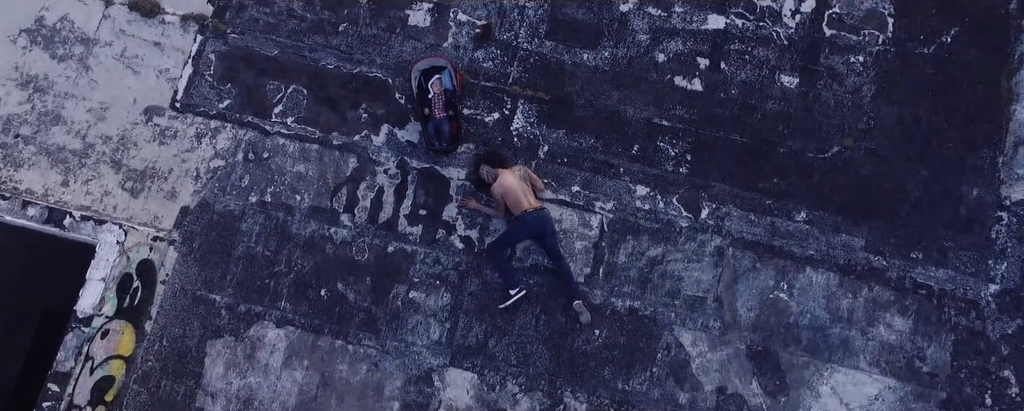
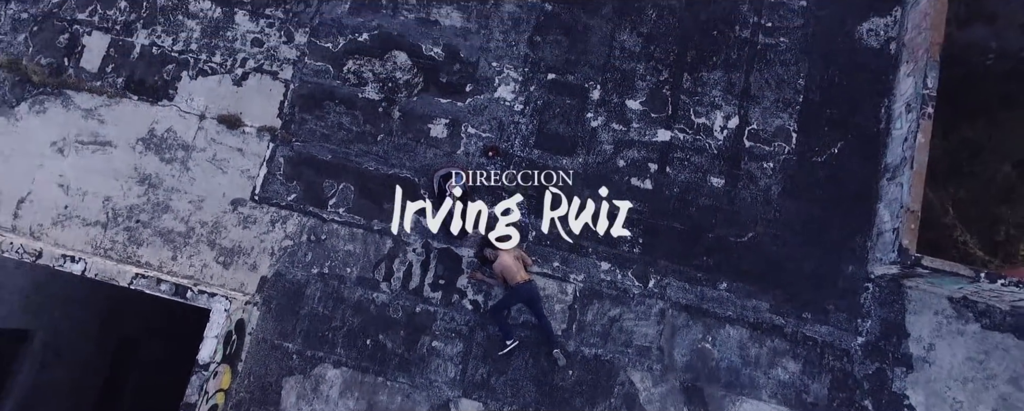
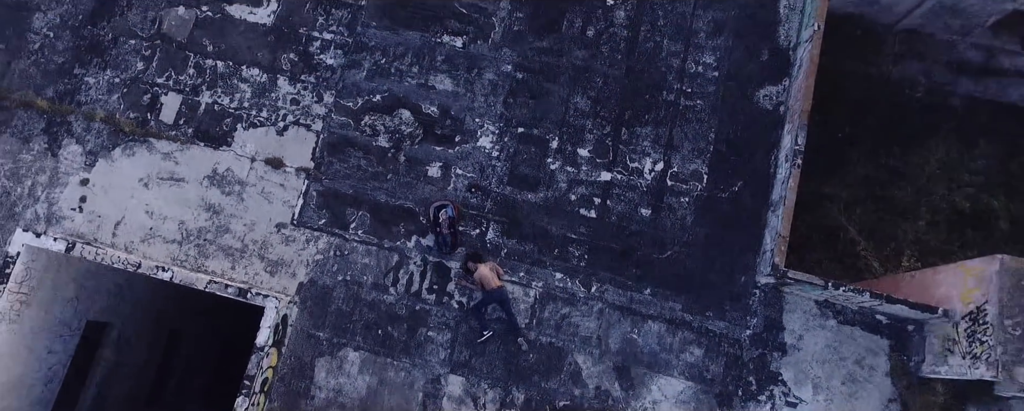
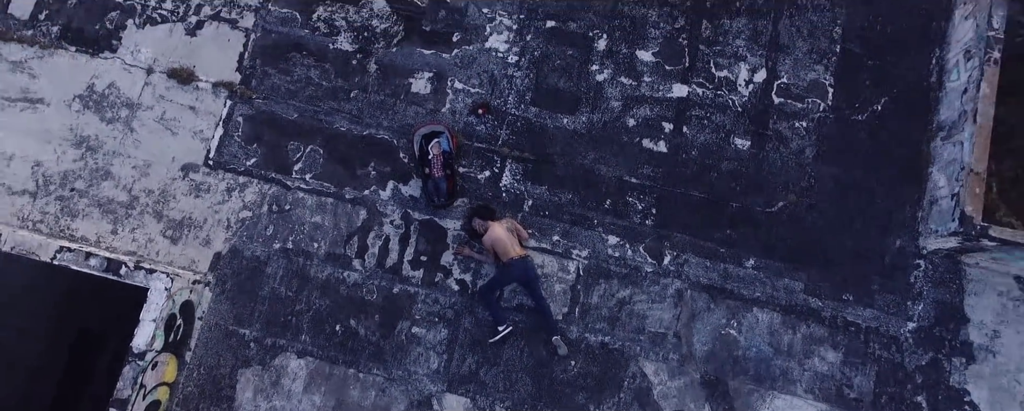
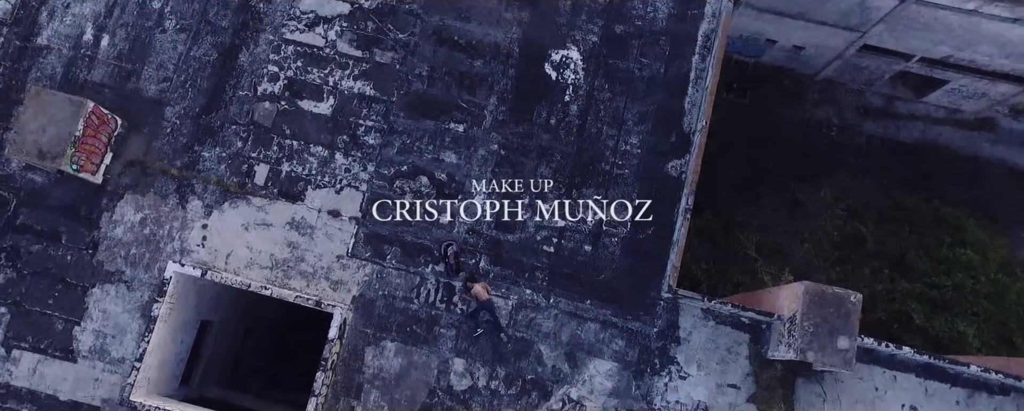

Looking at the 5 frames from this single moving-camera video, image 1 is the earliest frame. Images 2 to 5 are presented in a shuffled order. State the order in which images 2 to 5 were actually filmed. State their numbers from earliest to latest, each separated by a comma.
4, 2, 3, 5
